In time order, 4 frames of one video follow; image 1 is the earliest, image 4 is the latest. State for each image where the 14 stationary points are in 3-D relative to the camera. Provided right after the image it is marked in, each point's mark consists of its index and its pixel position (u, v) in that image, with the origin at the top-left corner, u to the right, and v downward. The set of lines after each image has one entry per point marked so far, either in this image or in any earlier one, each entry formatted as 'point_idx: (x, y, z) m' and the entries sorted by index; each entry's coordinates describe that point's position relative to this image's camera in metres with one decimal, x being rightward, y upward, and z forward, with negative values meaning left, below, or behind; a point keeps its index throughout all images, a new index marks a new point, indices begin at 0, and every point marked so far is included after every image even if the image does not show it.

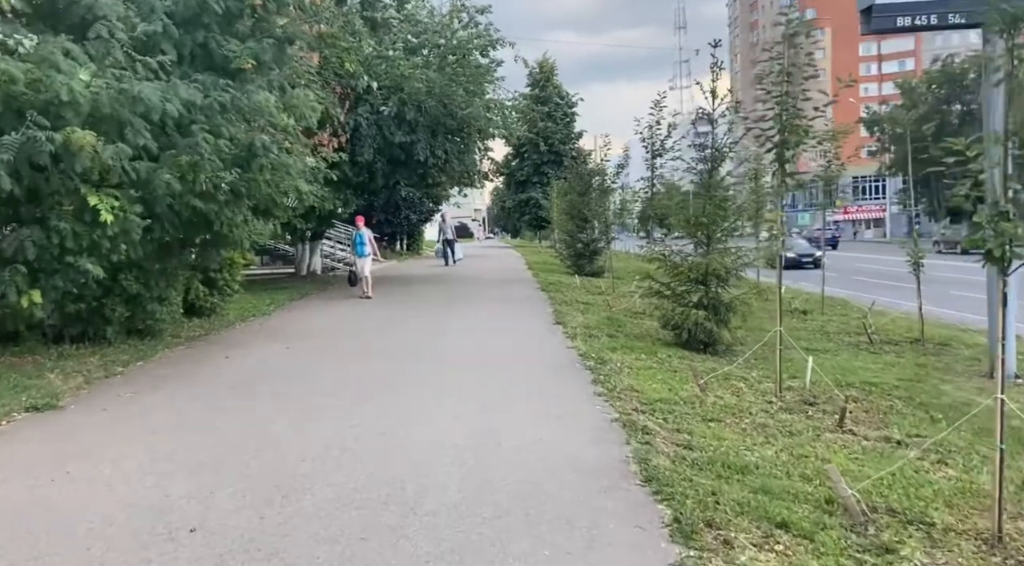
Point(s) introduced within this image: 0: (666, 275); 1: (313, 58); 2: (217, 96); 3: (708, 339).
0: (+2.1, +0.1, +11.0) m
1: (-3.2, +3.6, +13.2) m
2: (-2.7, +1.7, +7.3) m
3: (+2.5, -0.7, +10.6) m
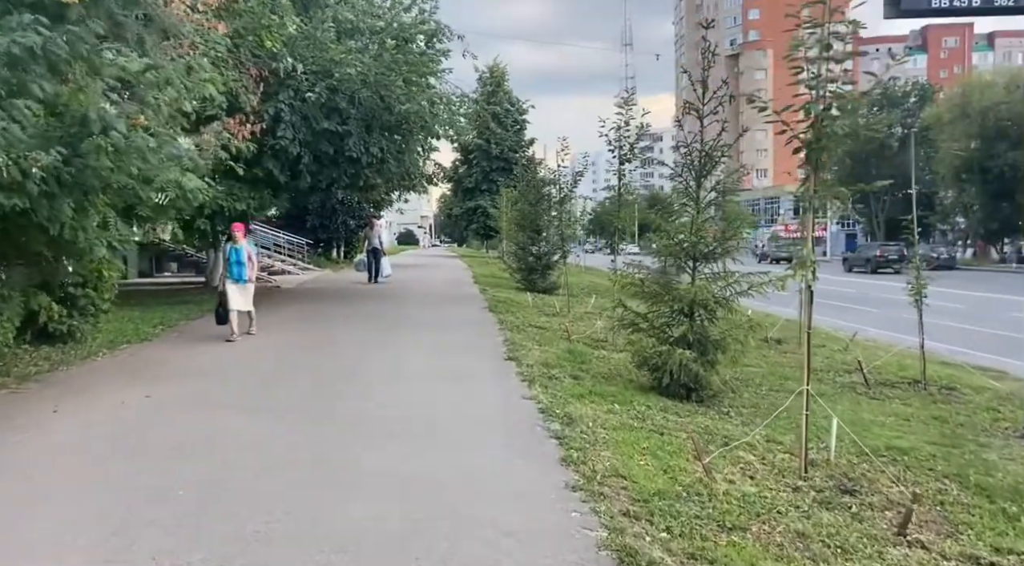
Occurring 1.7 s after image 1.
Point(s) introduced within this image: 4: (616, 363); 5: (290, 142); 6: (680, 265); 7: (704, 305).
0: (+1.4, -0.2, +9.0) m
1: (-3.8, +3.4, +10.9) m
2: (-3.0, +1.5, +5.0) m
3: (+1.9, -1.1, +8.7) m
4: (+1.3, -1.0, +10.1) m
5: (-3.9, +2.5, +14.4) m
6: (+1.8, +0.2, +8.8) m
7: (+2.0, -0.2, +8.6) m
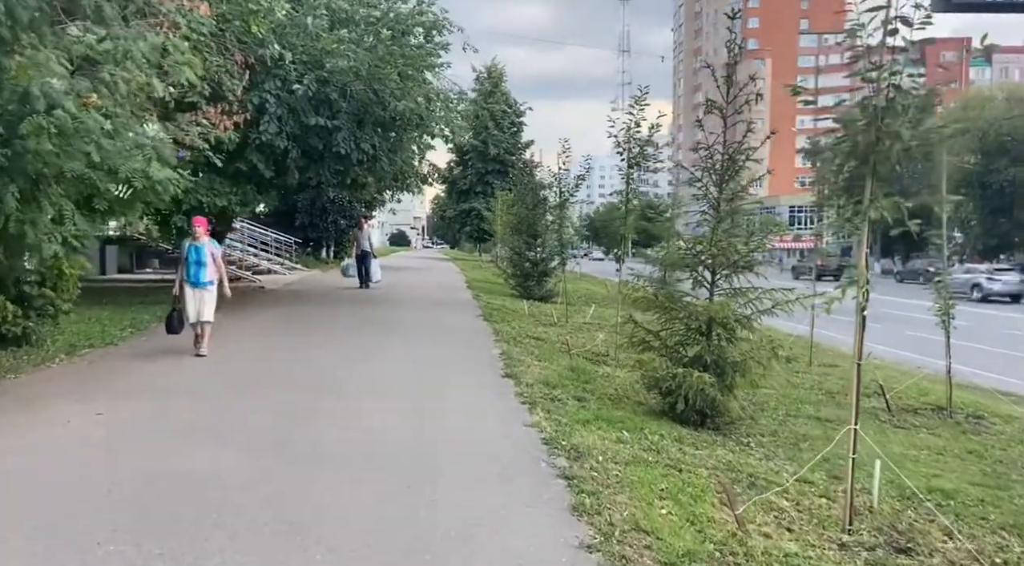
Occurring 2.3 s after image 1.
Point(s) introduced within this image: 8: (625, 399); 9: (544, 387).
0: (+1.4, -0.4, +8.3) m
1: (-3.8, +3.4, +10.1) m
2: (-2.9, +1.5, +4.2) m
3: (+1.9, -1.2, +7.9) m
4: (+1.2, -1.1, +9.3) m
5: (-3.9, +2.4, +13.6) m
6: (+1.8, +0.1, +8.0) m
7: (+2.0, -0.4, +7.8) m
8: (+1.2, -1.2, +8.5) m
9: (+0.3, -1.0, +8.2) m
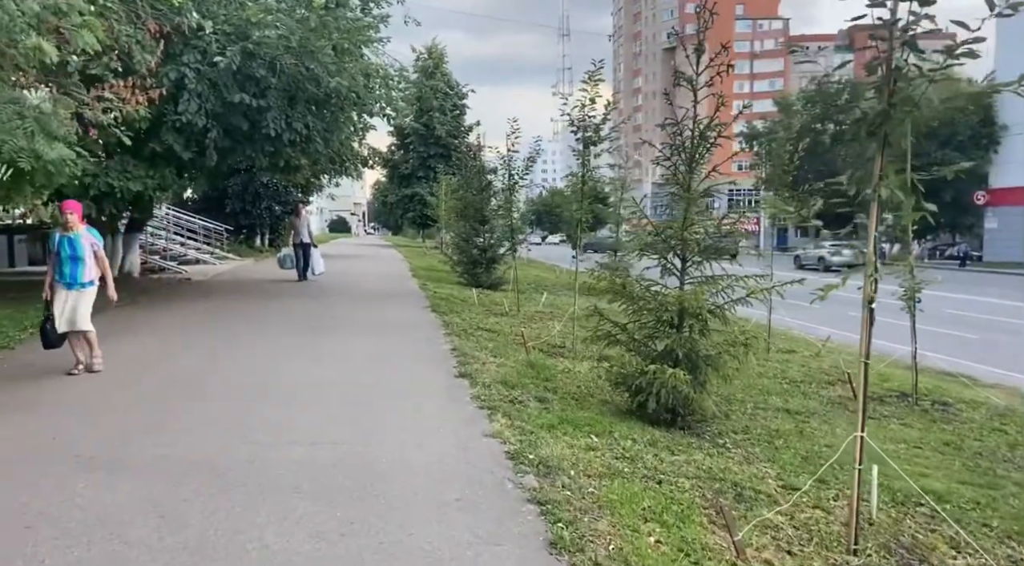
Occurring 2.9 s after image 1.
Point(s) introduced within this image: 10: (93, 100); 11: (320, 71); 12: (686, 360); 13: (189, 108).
0: (+1.0, -0.3, +7.6) m
1: (-4.4, +3.4, +9.0) m
2: (-3.1, +1.4, +3.3) m
3: (+1.5, -1.1, +7.3) m
4: (+0.7, -1.0, +8.6) m
5: (-4.7, +2.5, +12.5) m
6: (+1.4, +0.2, +7.4) m
7: (+1.6, -0.3, +7.2) m
8: (+0.7, -1.1, +7.9) m
9: (-0.1, -1.0, +7.5) m
10: (-5.3, +2.3, +10.4) m
11: (-3.1, +3.4, +13.4) m
12: (+1.5, -0.7, +7.3) m
13: (-4.8, +2.6, +12.5) m
